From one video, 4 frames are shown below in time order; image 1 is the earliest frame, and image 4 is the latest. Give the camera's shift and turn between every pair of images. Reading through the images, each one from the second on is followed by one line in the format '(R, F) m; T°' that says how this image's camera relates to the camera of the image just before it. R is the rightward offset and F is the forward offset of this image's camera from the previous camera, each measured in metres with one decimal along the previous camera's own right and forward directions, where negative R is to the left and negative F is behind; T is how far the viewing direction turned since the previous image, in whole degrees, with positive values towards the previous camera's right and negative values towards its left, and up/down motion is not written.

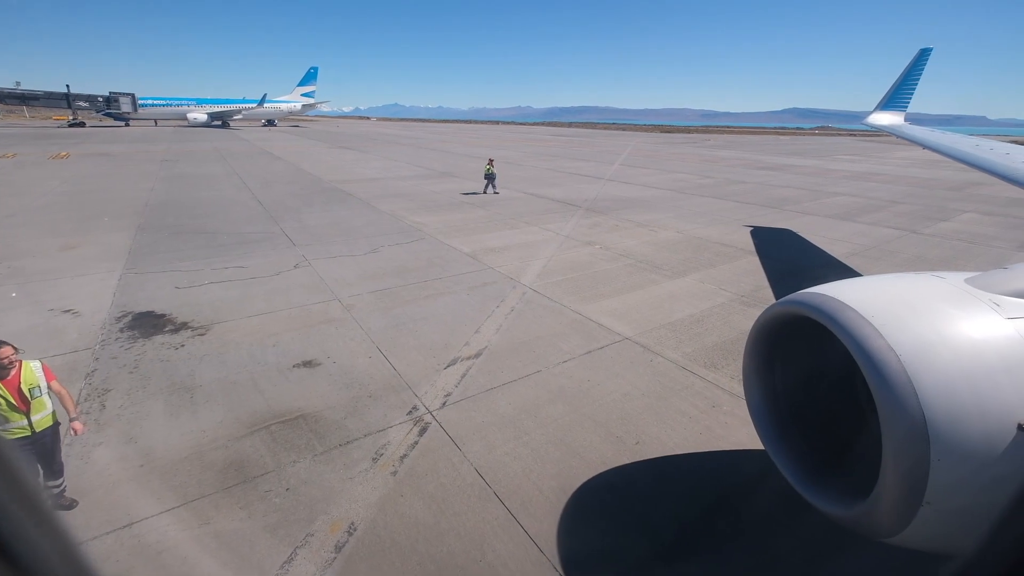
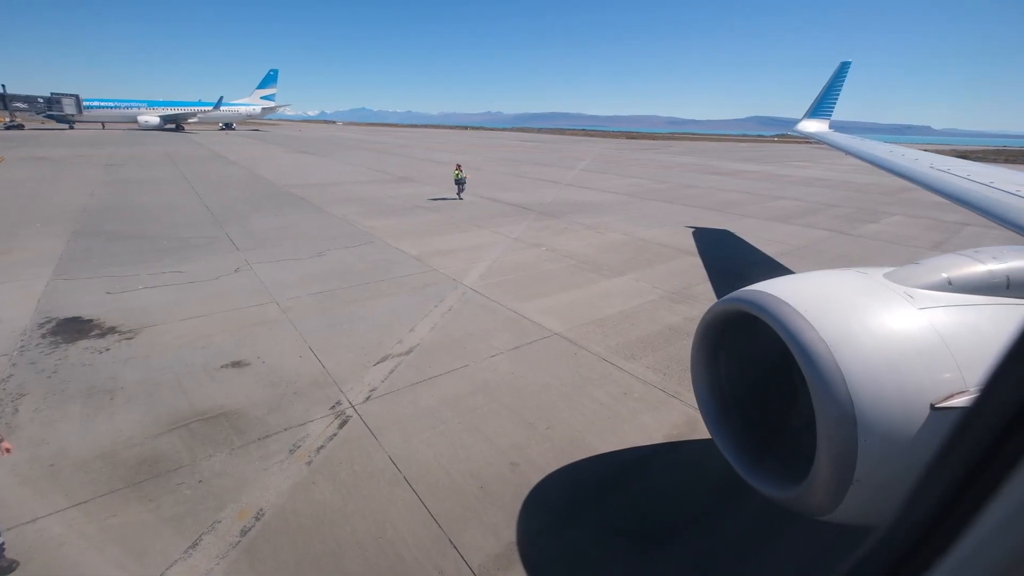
(+0.6, -0.3) m; +3°
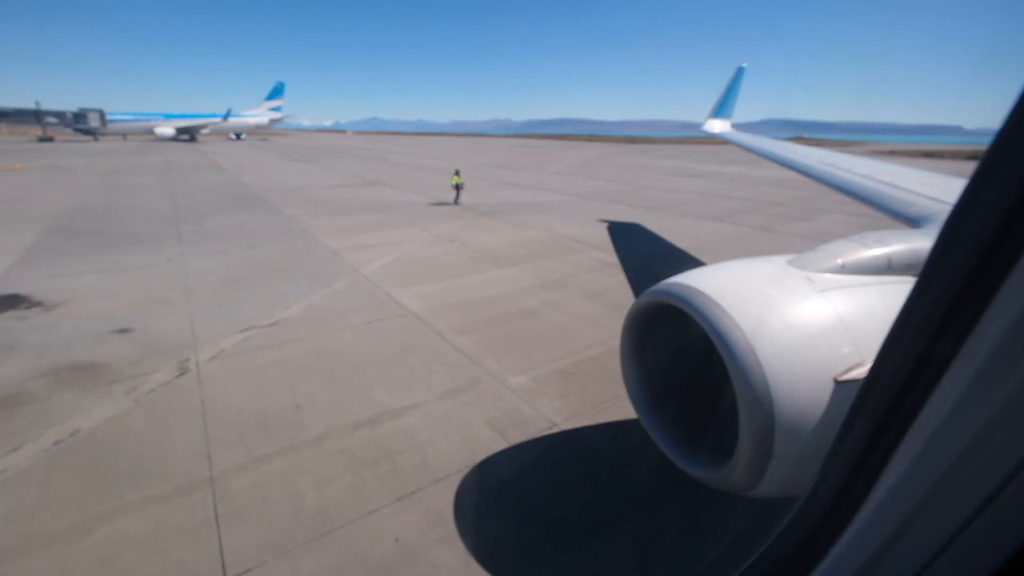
(+2.7, -0.9) m; -3°
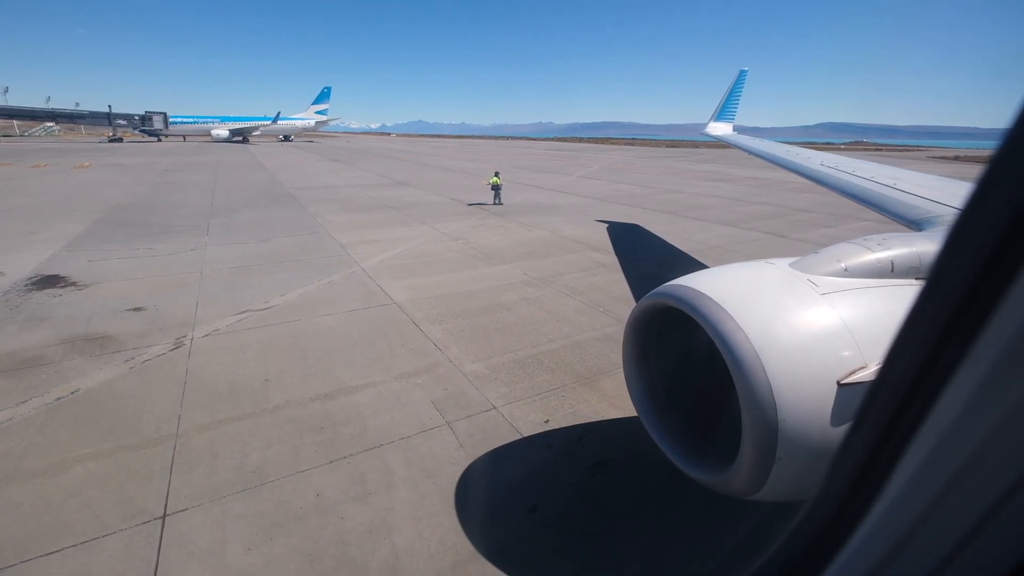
(+1.1, -0.3) m; -5°
